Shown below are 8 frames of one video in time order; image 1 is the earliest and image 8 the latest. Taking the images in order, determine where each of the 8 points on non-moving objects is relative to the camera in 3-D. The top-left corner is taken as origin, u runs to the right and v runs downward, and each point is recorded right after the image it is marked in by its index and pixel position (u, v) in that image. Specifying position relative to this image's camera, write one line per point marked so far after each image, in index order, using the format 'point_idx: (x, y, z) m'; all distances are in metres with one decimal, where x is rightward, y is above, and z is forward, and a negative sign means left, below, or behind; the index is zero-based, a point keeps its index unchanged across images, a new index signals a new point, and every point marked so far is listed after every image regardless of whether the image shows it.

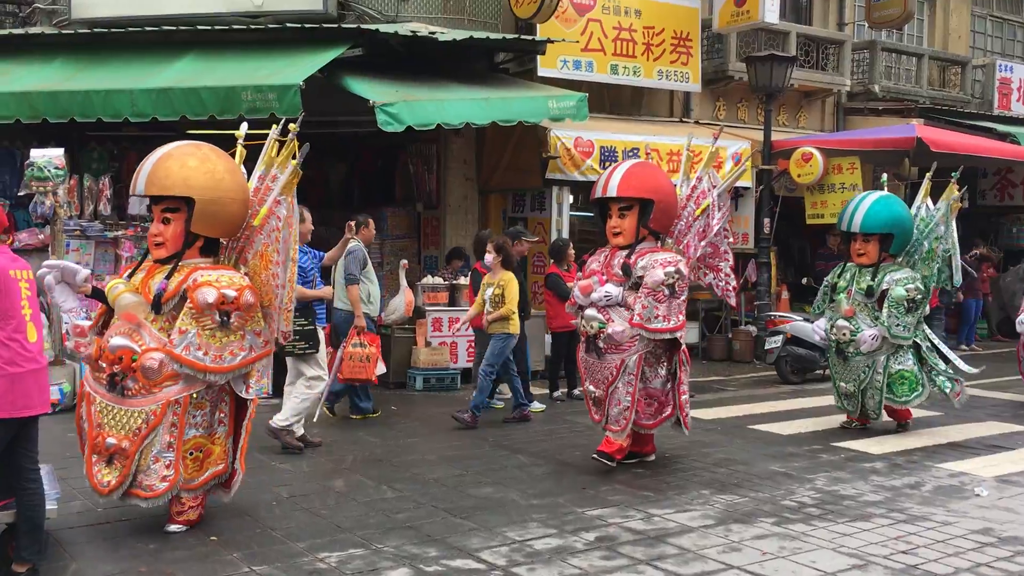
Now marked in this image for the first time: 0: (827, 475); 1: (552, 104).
0: (+1.8, -1.1, +5.6) m
1: (+0.4, +1.7, +8.7) m
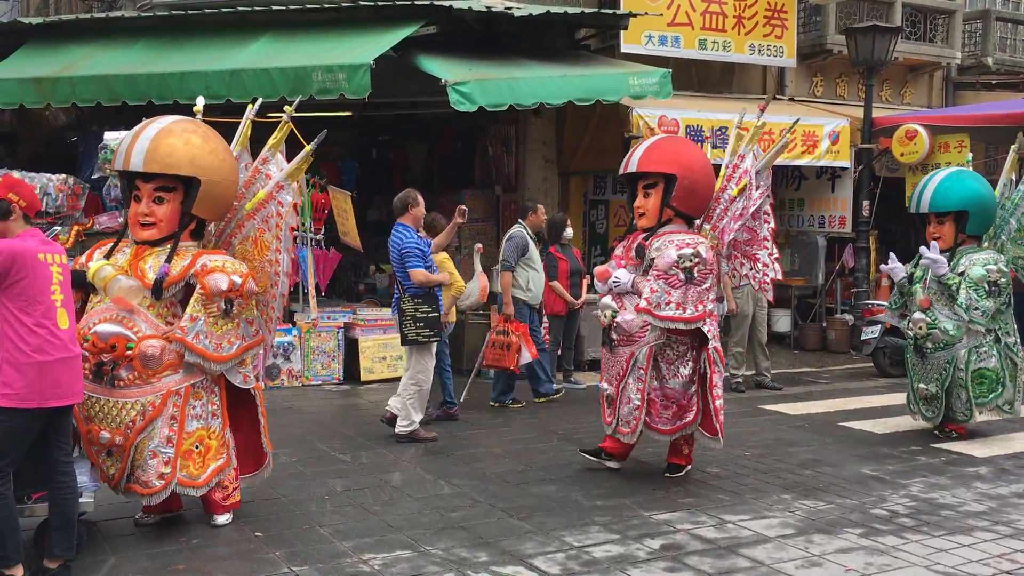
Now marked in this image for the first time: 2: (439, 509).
0: (+2.2, -1.0, +5.1) m
1: (+1.0, +1.8, +8.3) m
2: (-0.3, -1.0, +4.5) m
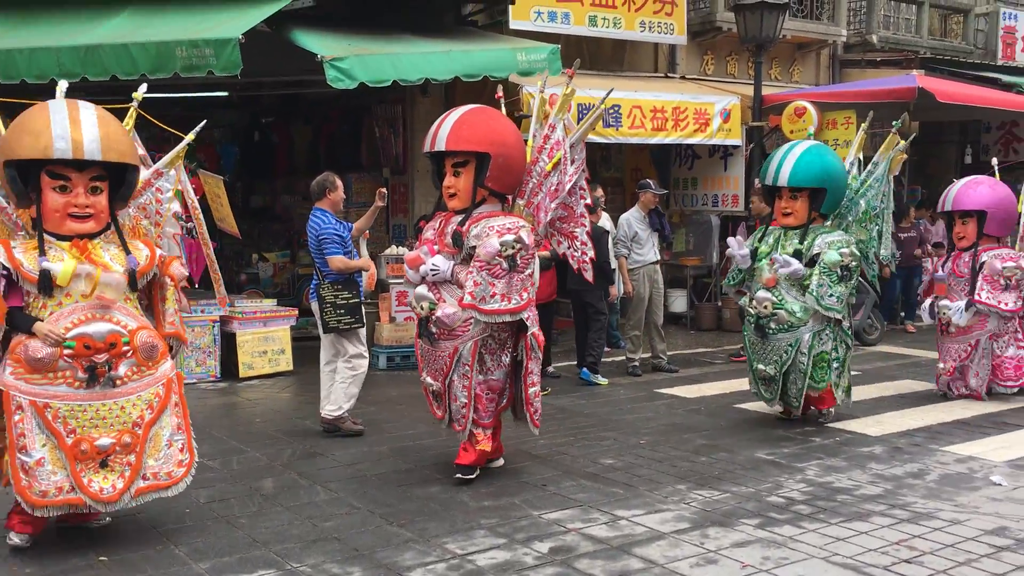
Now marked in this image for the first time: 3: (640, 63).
0: (+1.6, -0.9, +5.0) m
1: (+0.1, +1.9, +8.0) m
2: (-0.9, -1.0, +4.1) m
3: (+1.5, +2.6, +11.2) m
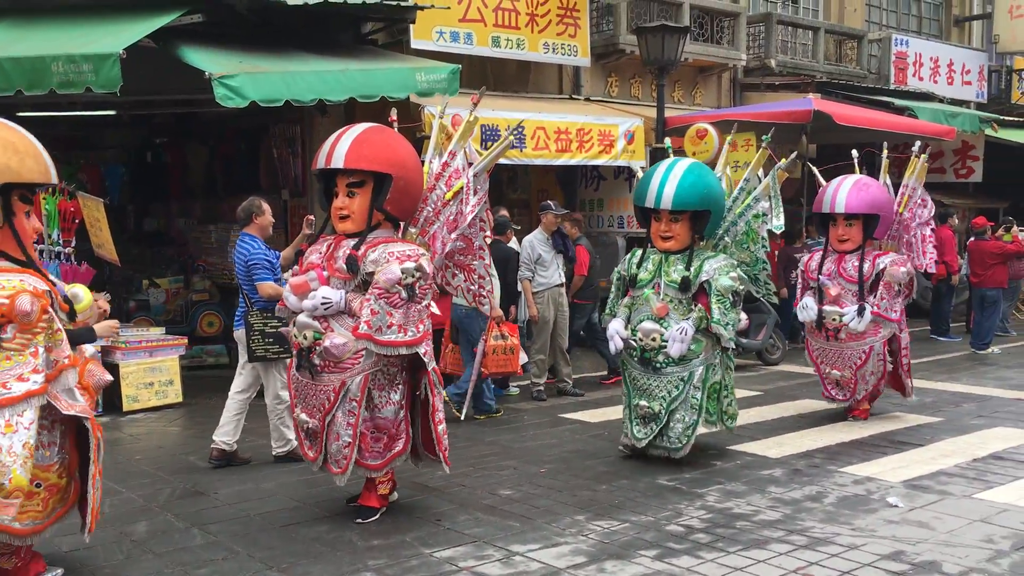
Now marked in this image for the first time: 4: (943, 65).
0: (+1.1, -1.0, +5.0) m
1: (-0.7, +1.7, +7.8) m
2: (-1.3, -1.1, +3.8) m
3: (+0.4, +2.4, +11.2) m
4: (+6.6, +3.4, +14.9) m
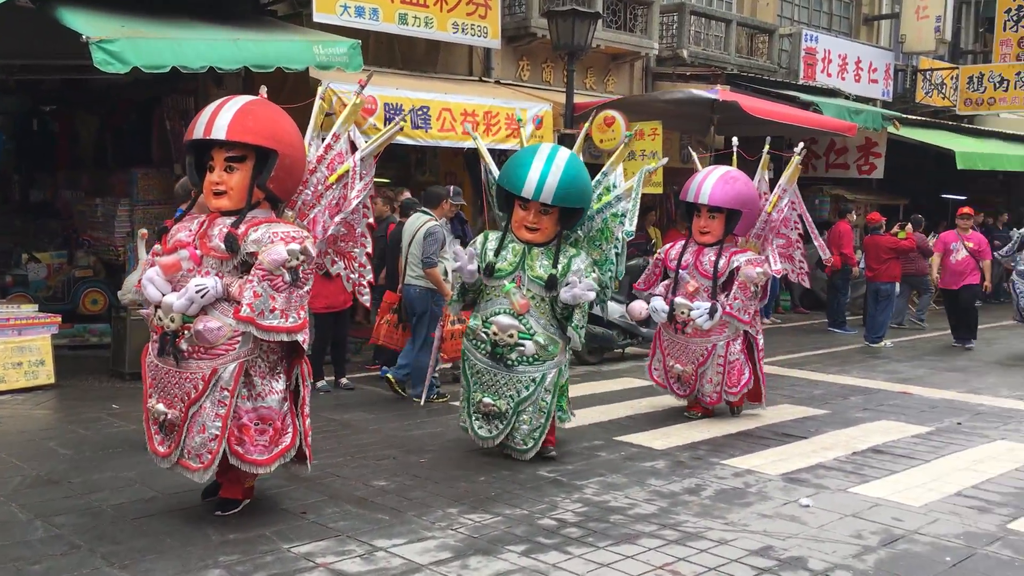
0: (+0.4, -1.0, +4.9) m
1: (-1.5, +1.9, +7.5) m
2: (-1.8, -1.0, +3.6) m
3: (-0.7, +2.5, +11.0) m
4: (+5.3, +3.5, +15.1) m
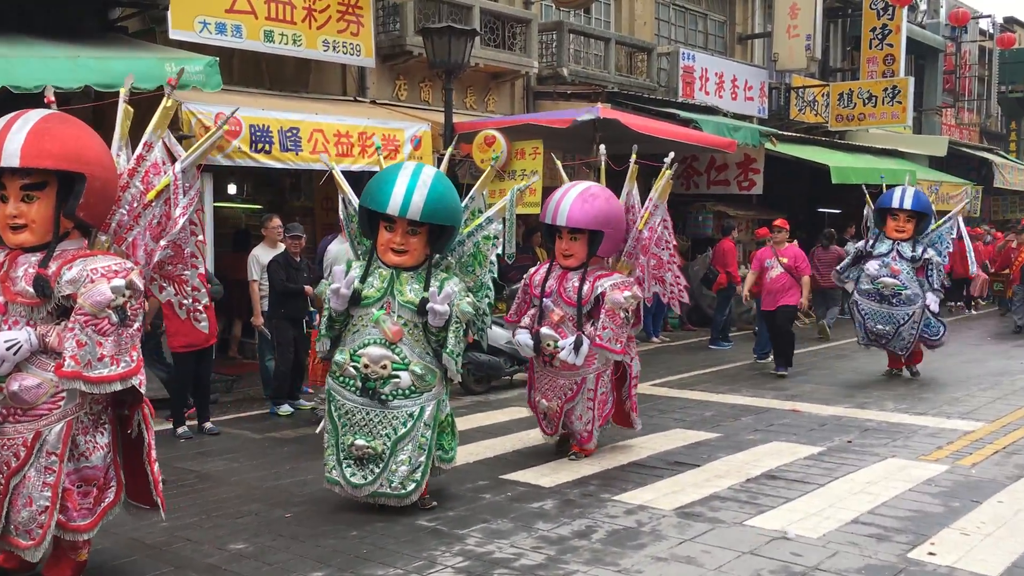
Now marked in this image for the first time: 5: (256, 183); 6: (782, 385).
0: (-0.1, -1.1, +4.5) m
1: (-2.5, +1.6, +7.0) m
2: (-2.2, -1.2, +2.9) m
3: (-2.0, +2.2, +10.5) m
4: (+3.4, +3.3, +15.3) m
5: (-2.8, +1.1, +10.5) m
6: (+2.4, -0.9, +8.7) m
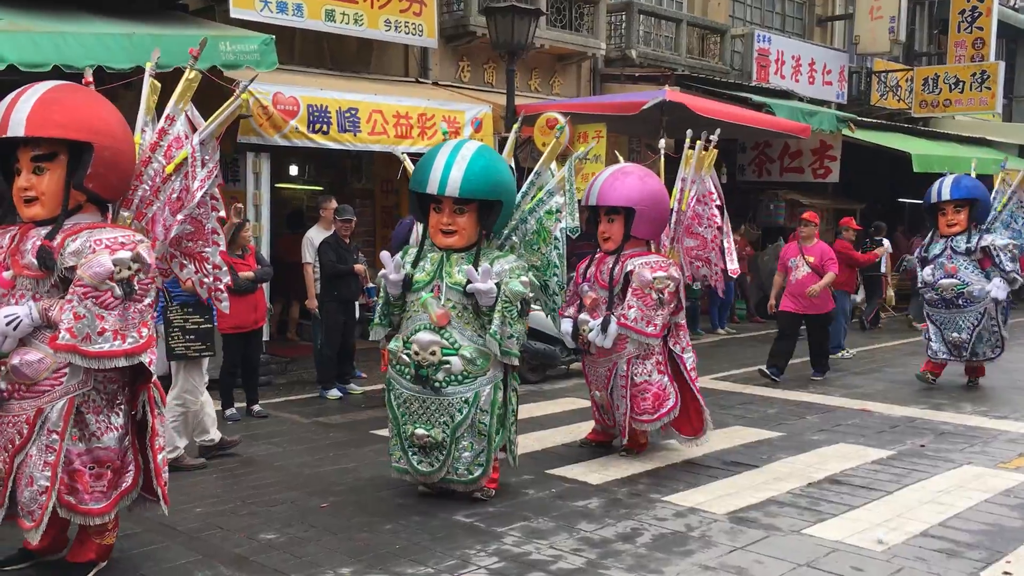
0: (+0.1, -1.1, +4.3) m
1: (-2.0, +1.7, +6.9) m
2: (-2.2, -1.1, +2.9) m
3: (-1.3, +2.4, +10.4) m
4: (+4.5, +3.4, +14.7) m
5: (-2.1, +1.3, +10.4) m
6: (+2.9, -0.8, +8.3) m
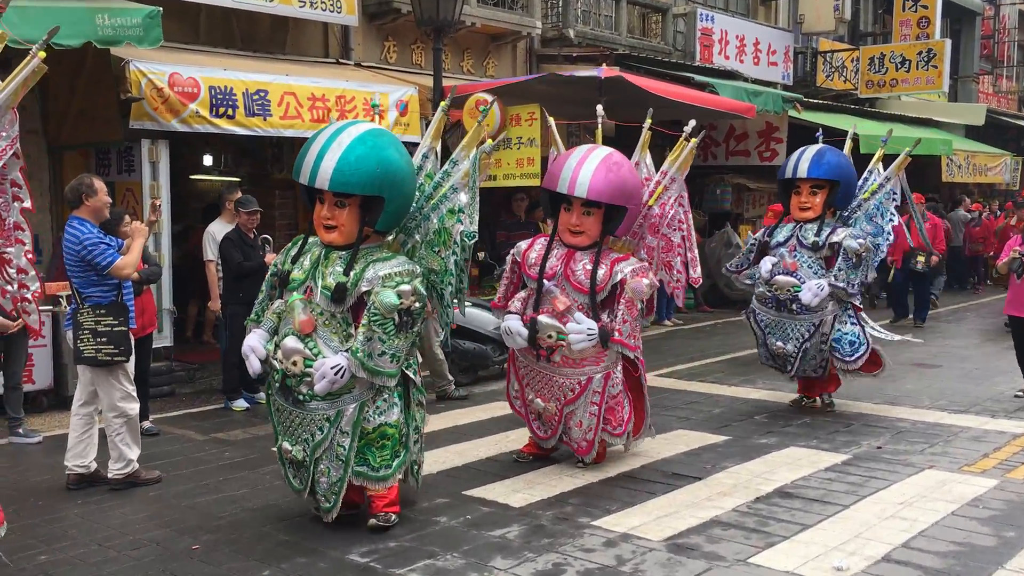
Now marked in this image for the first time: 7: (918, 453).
0: (-0.3, -1.1, +3.7) m
1: (-2.6, +1.7, +6.1) m
2: (-2.5, -1.2, +2.2) m
3: (-2.1, +2.4, +9.6) m
4: (+3.5, +3.6, +14.3) m
5: (-2.8, +1.4, +9.7) m
6: (+2.4, -0.7, +7.8) m
7: (+2.3, -0.9, +5.4) m
